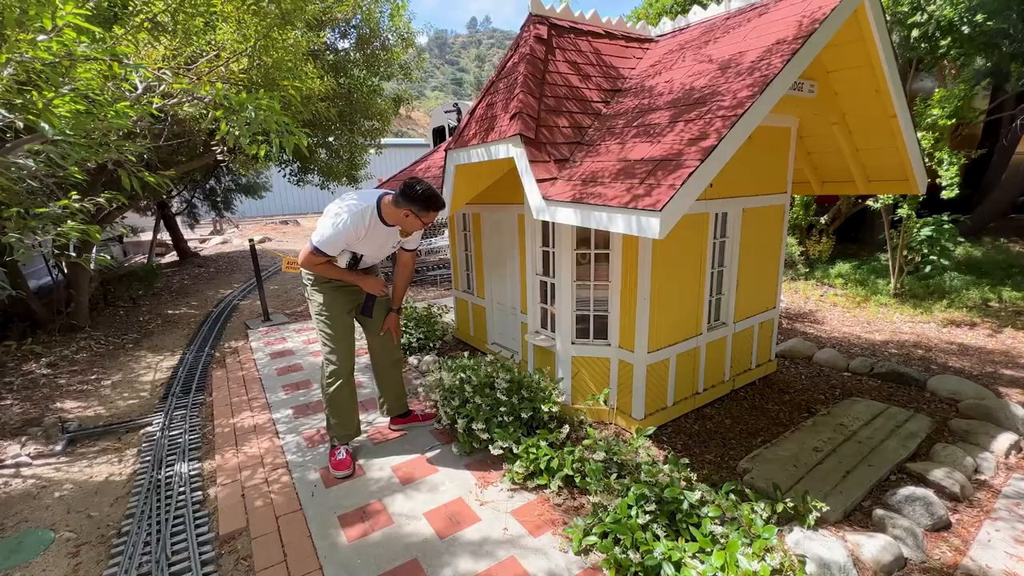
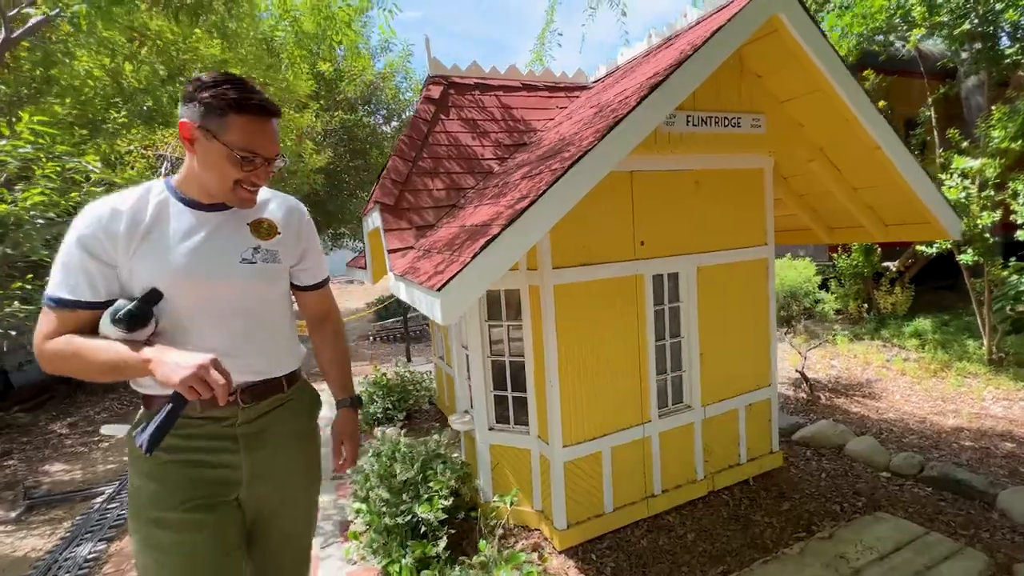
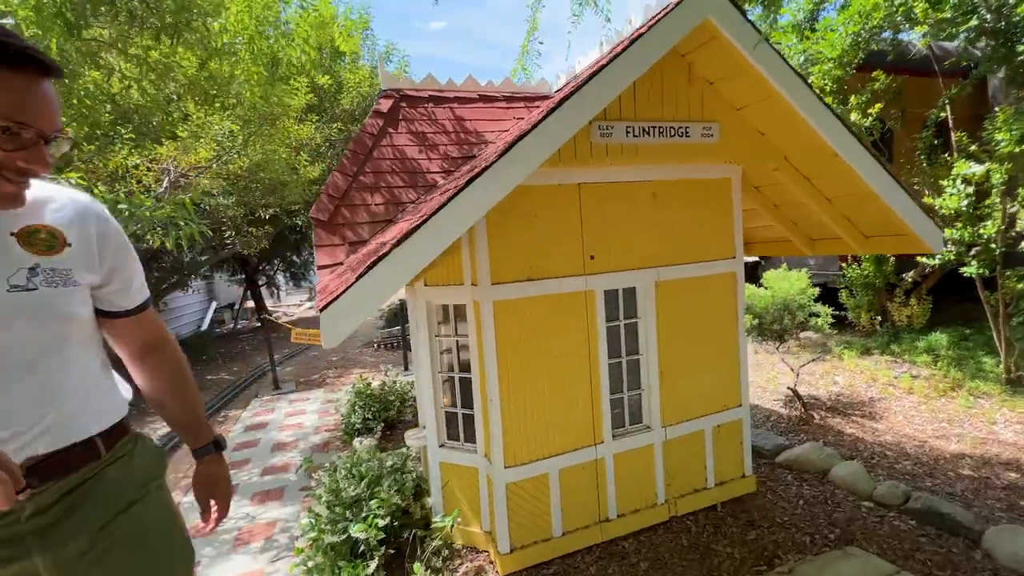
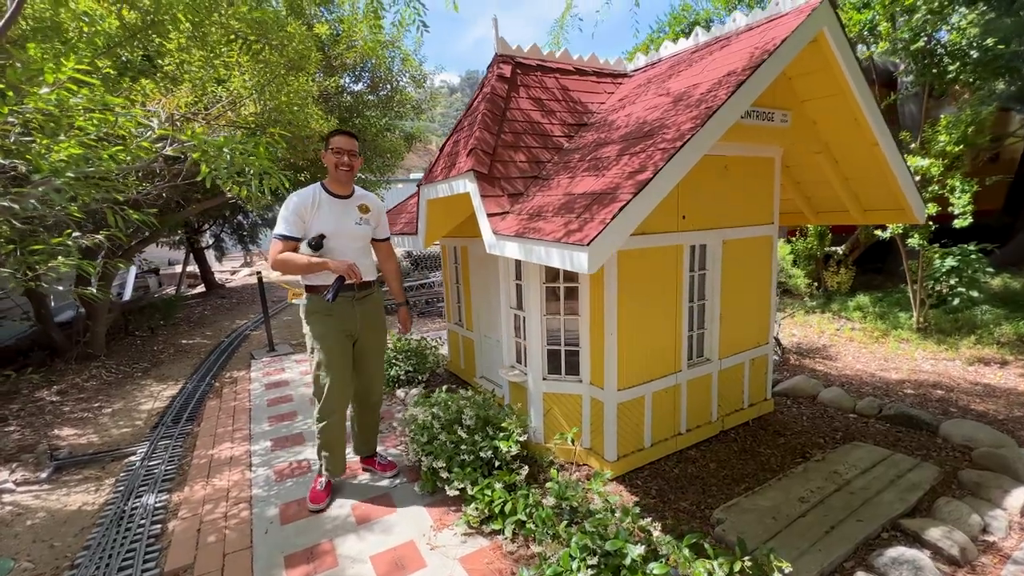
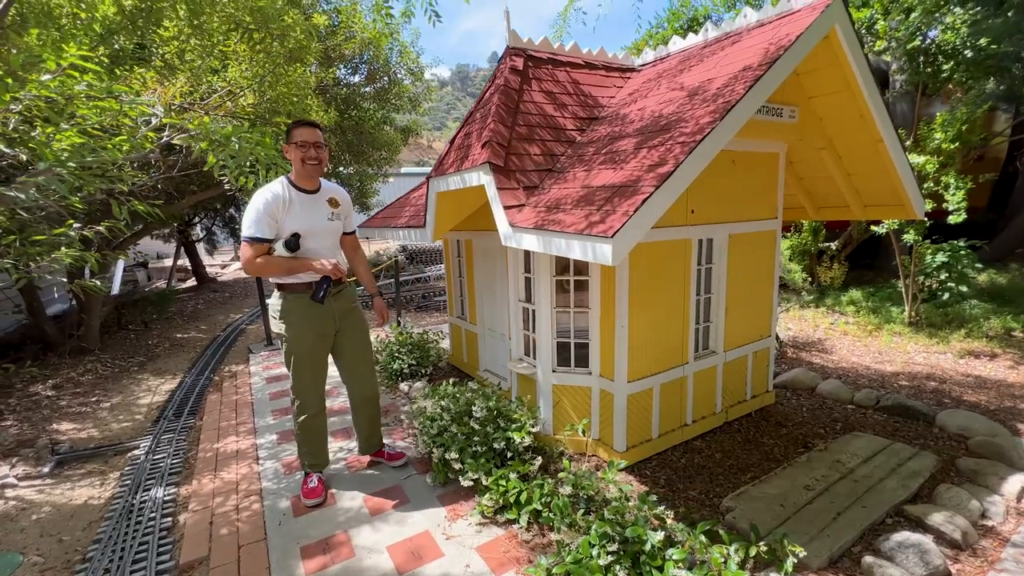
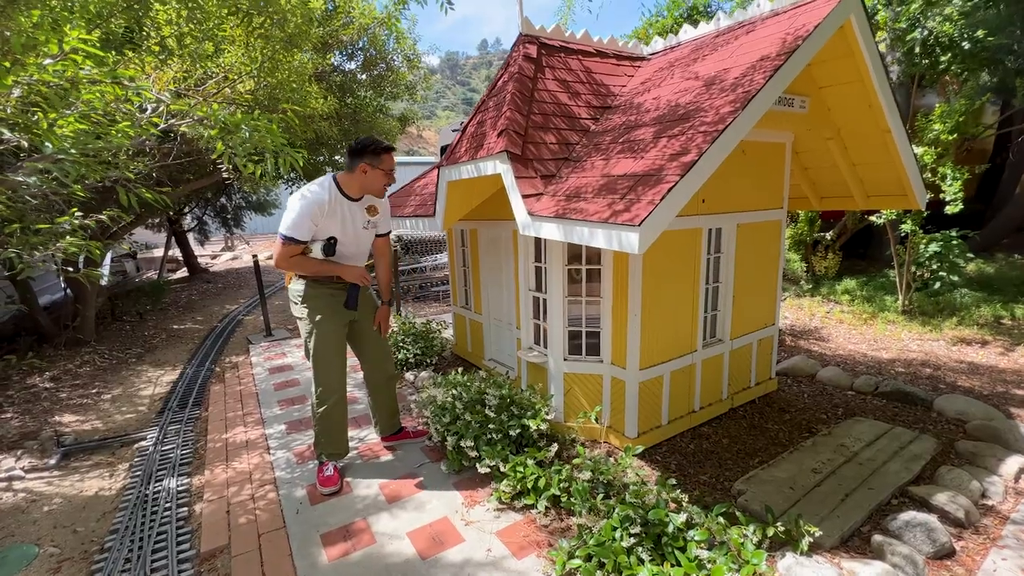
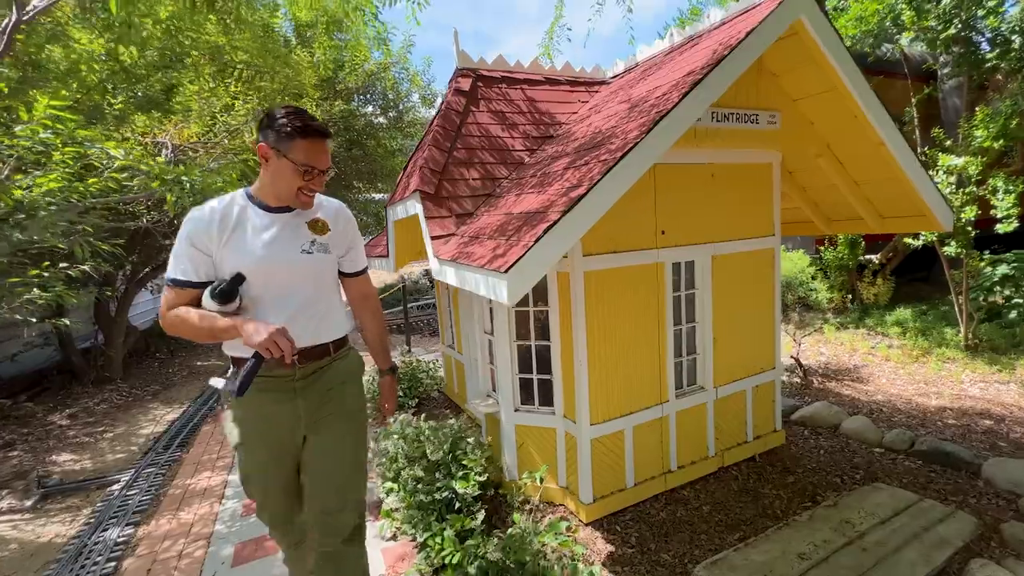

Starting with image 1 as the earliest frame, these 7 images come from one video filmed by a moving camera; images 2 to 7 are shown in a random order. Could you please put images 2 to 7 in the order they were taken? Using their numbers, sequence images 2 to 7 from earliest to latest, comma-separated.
6, 5, 4, 7, 2, 3
